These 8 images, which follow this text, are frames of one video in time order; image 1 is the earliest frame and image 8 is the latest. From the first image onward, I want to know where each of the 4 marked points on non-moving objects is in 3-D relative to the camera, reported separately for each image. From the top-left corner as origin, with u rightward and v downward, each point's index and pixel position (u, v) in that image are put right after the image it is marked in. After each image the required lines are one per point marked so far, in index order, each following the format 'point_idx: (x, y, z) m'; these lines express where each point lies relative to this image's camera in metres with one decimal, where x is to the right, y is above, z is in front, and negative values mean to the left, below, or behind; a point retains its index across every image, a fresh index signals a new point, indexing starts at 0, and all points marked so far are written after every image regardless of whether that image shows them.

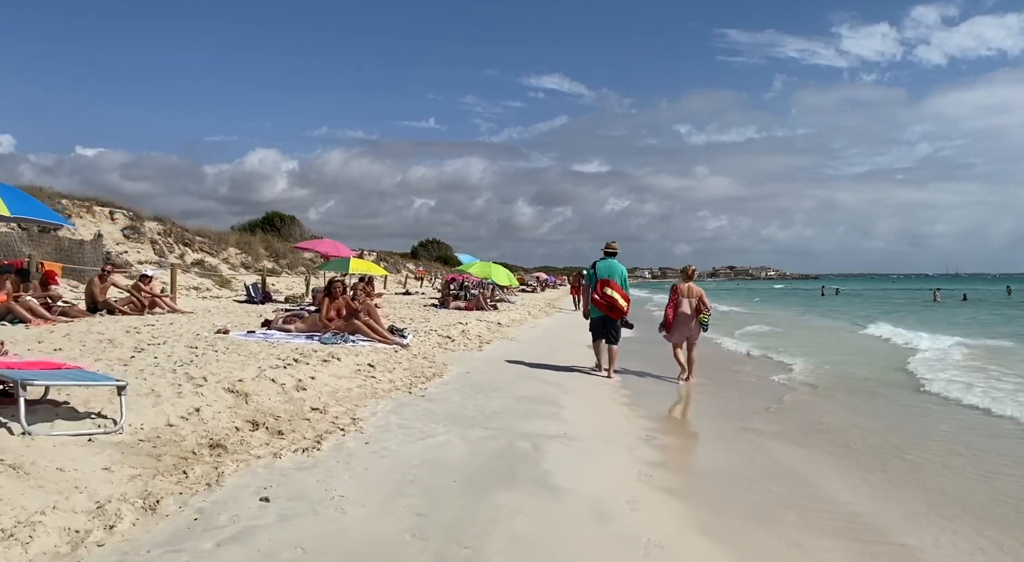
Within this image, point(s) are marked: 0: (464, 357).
0: (-0.8, -1.2, +11.1) m
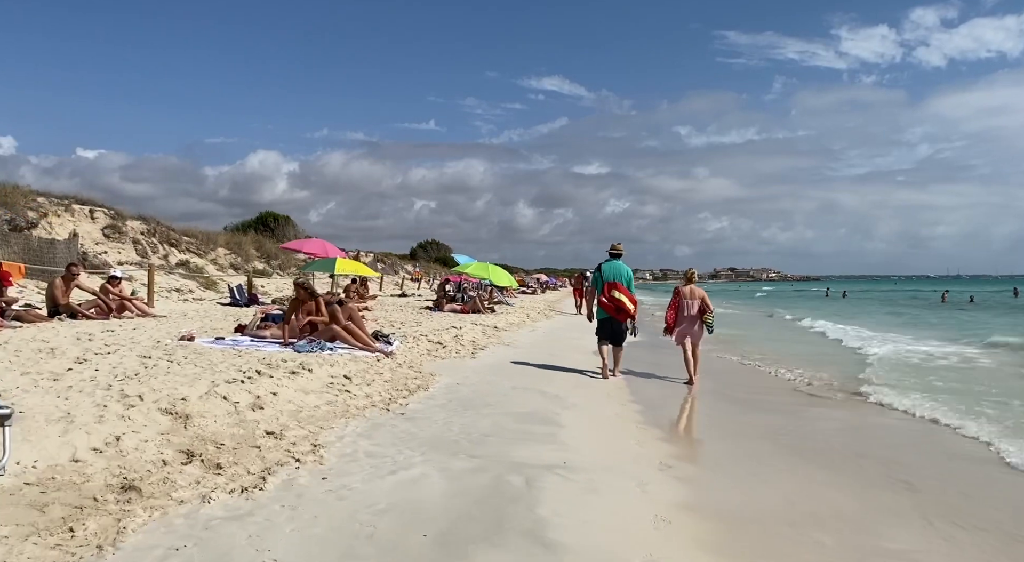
0: (-0.8, -1.2, +10.1) m
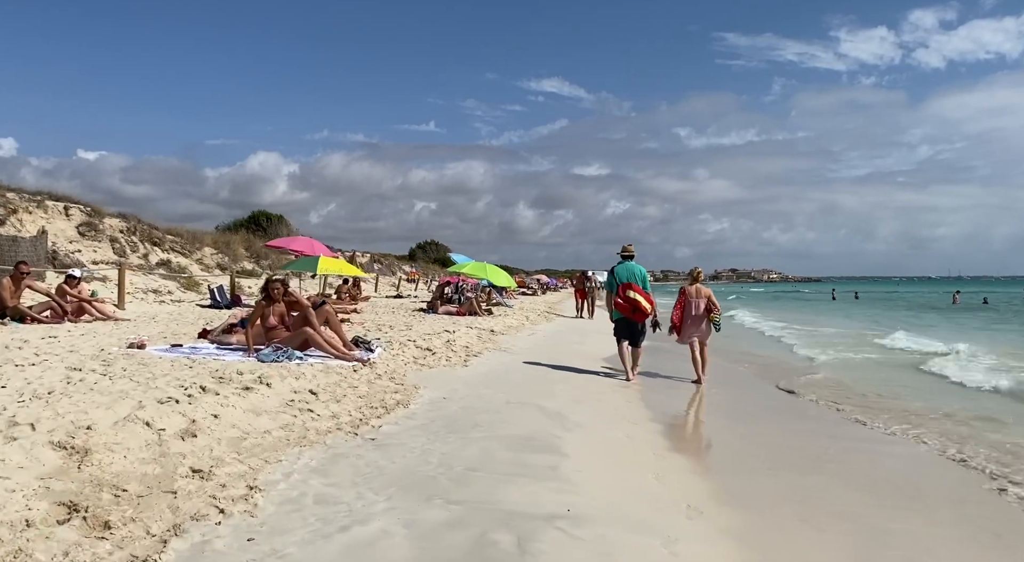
0: (-0.9, -1.2, +9.0) m
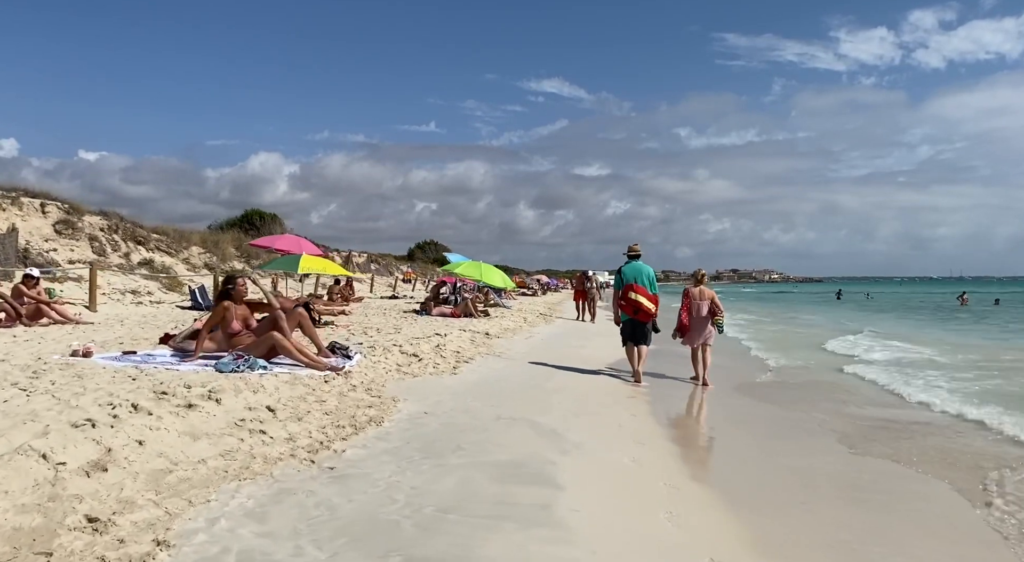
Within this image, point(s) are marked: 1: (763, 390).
0: (-1.0, -1.2, +8.1) m
1: (+3.9, -1.6, +11.4) m
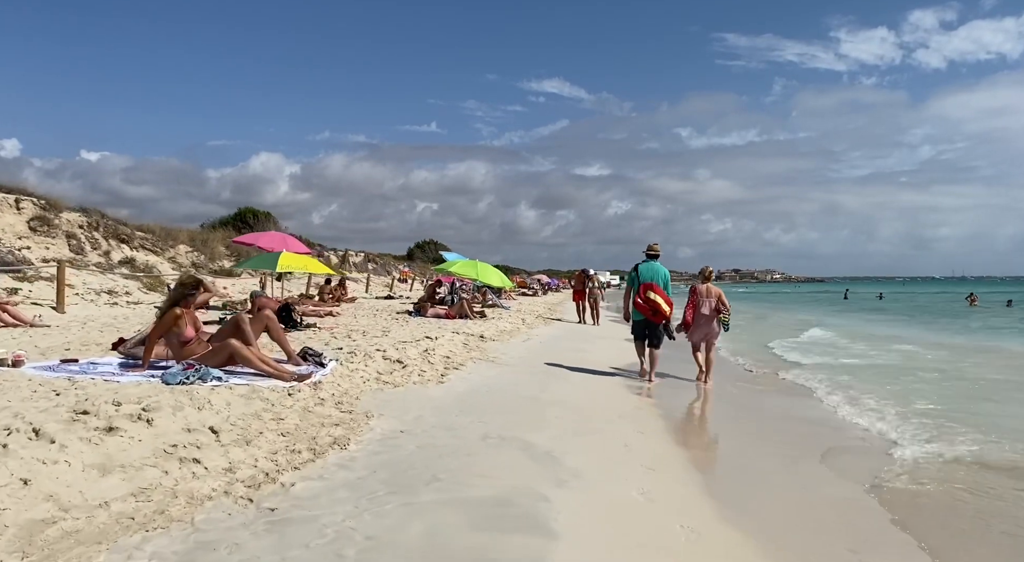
0: (-1.1, -1.2, +7.3) m
1: (+3.9, -1.6, +10.5) m
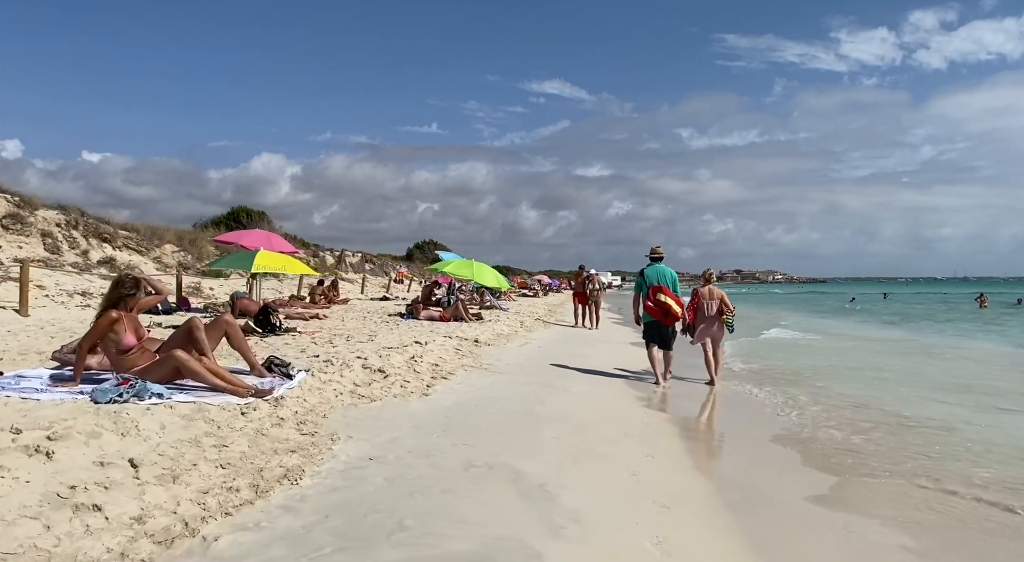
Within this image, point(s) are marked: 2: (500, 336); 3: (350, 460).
0: (-1.2, -1.2, +6.4) m
1: (+3.8, -1.6, +9.6) m
2: (-0.2, -1.2, +15.4) m
3: (-1.1, -1.2, +5.0) m
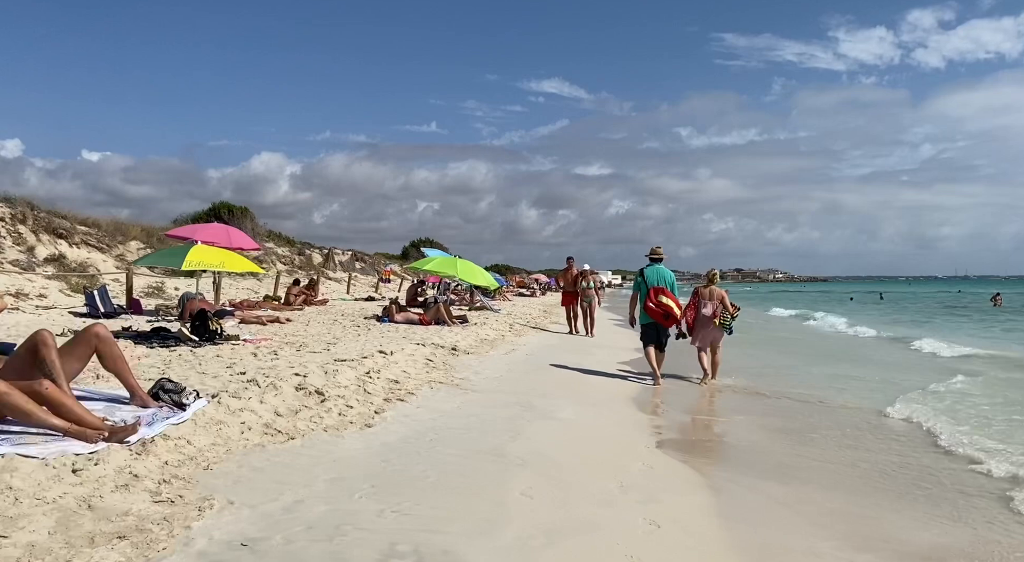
0: (-1.4, -1.2, +4.7) m
1: (+3.5, -1.6, +8.0) m
2: (-0.5, -1.1, +13.8) m
3: (-1.4, -1.2, +3.3) m
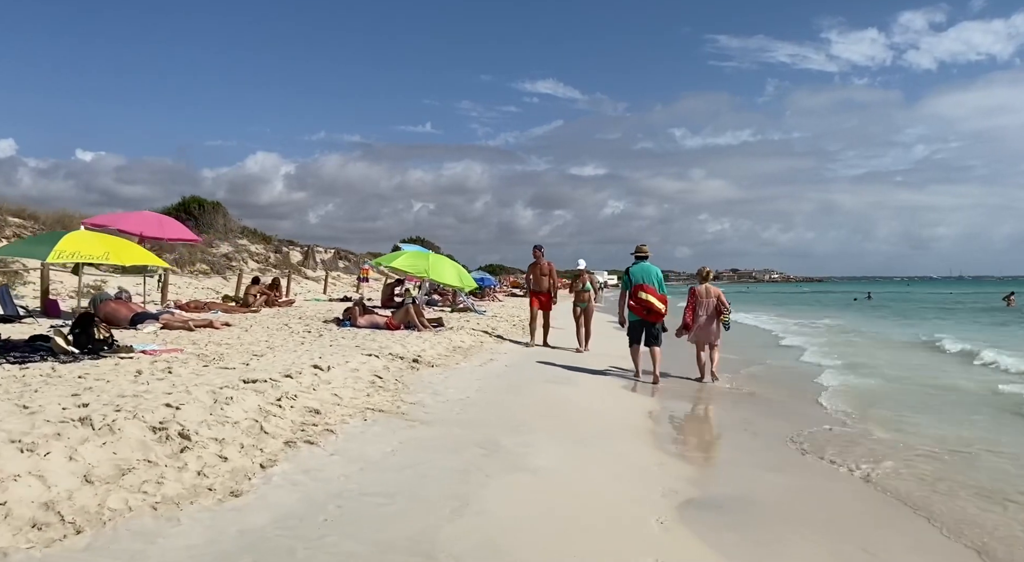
0: (-1.7, -1.1, +2.6) m
1: (+3.2, -1.6, +5.9) m
2: (-0.9, -1.1, +11.7) m
3: (-1.6, -1.1, +1.2) m
